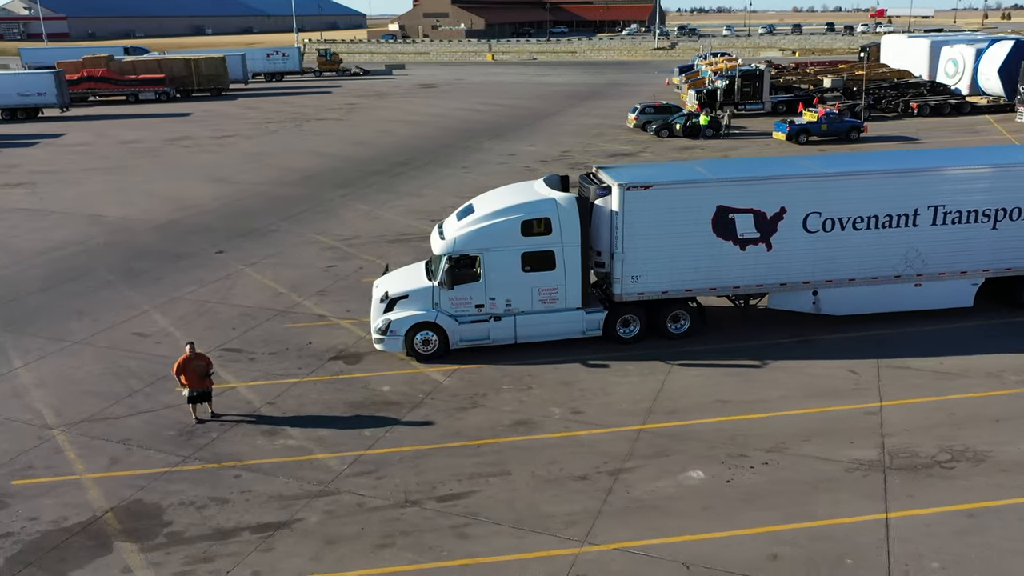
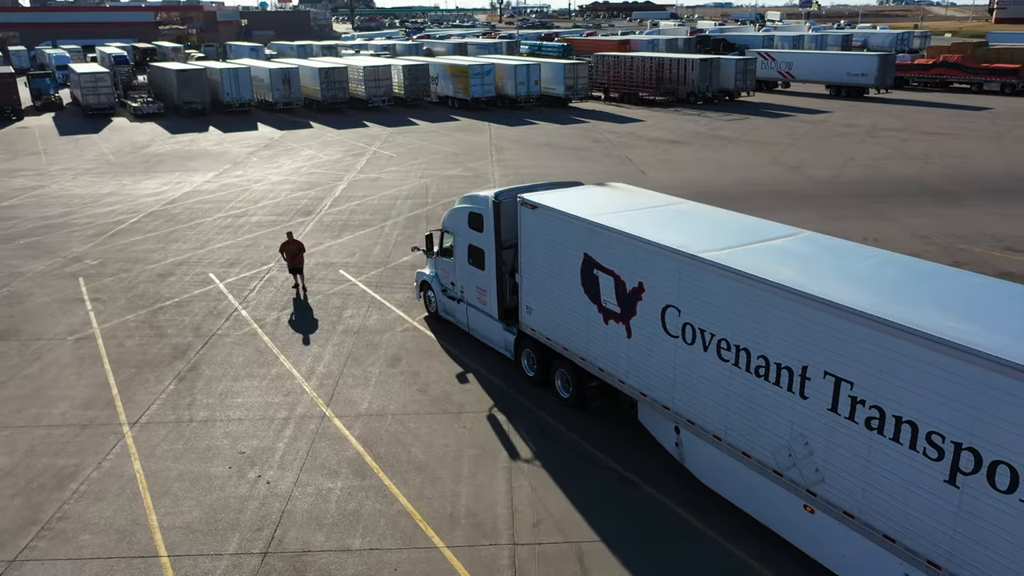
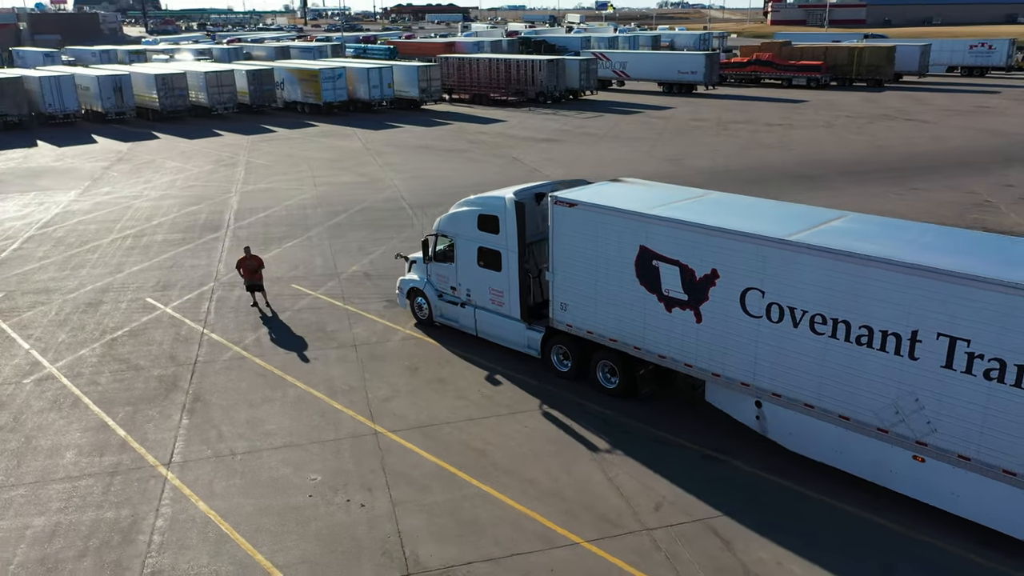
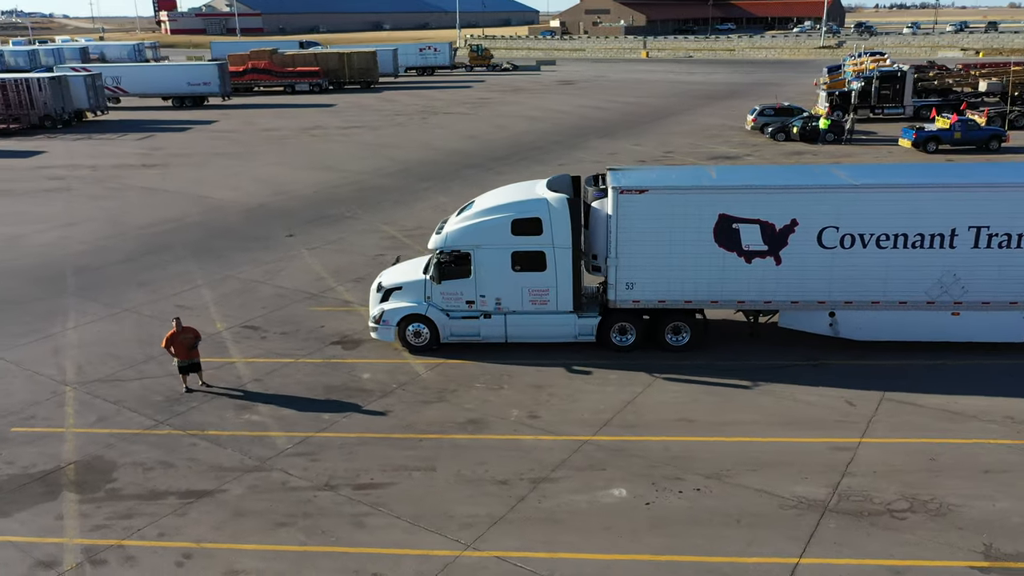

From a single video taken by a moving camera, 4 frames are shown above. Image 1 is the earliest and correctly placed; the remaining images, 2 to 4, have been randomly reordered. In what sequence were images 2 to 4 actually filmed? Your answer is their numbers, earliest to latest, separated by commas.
4, 3, 2
